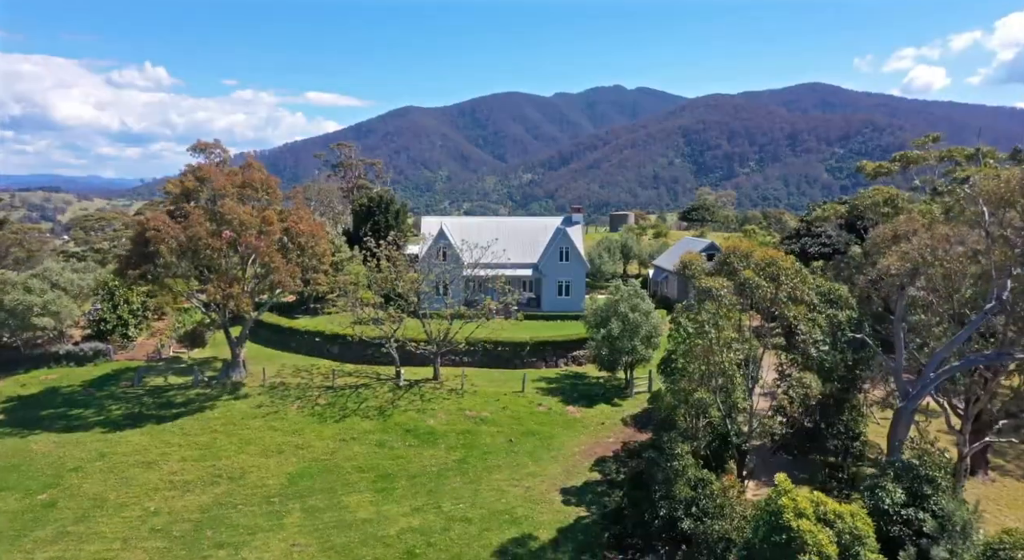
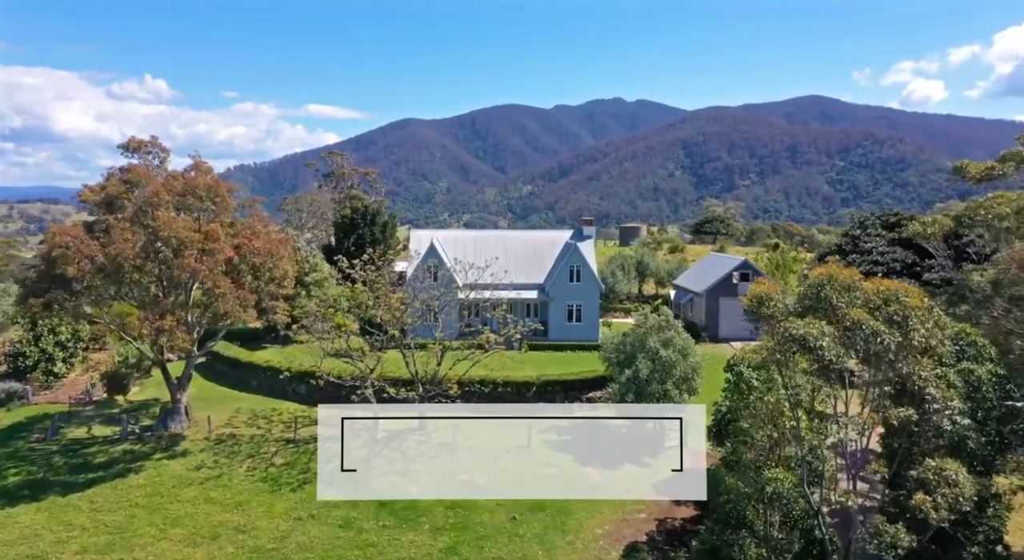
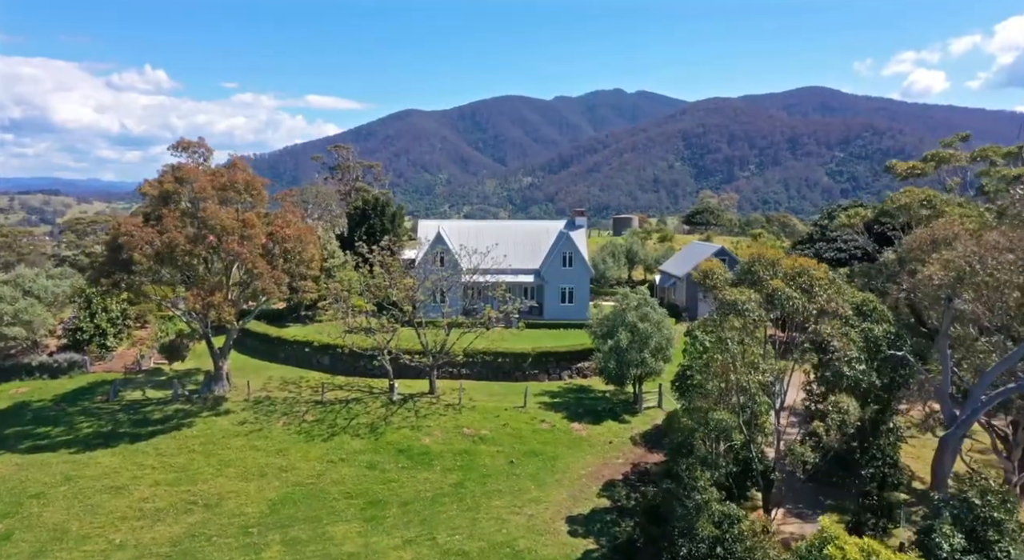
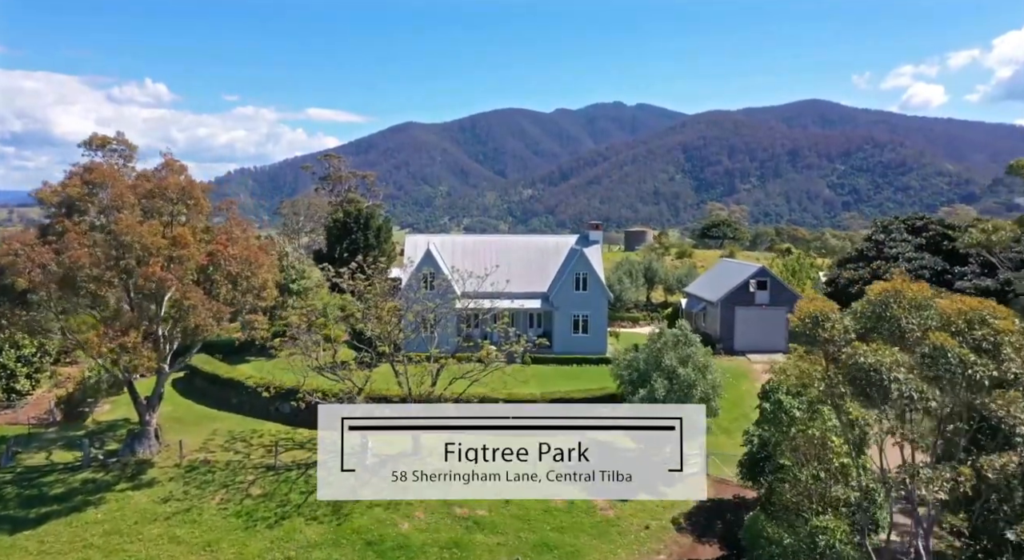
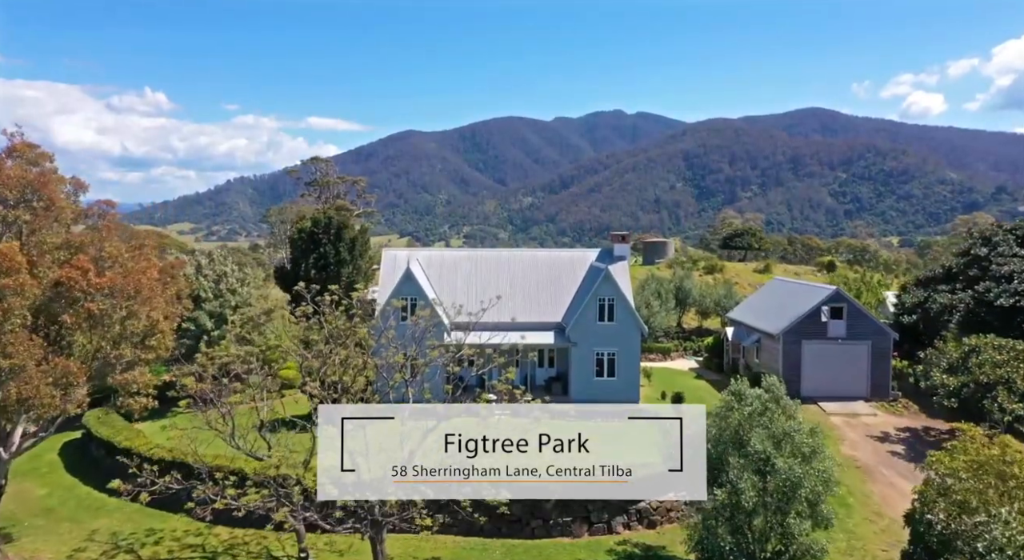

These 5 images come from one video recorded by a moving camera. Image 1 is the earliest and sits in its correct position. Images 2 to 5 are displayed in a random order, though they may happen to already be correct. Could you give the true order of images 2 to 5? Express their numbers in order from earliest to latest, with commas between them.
3, 2, 4, 5
